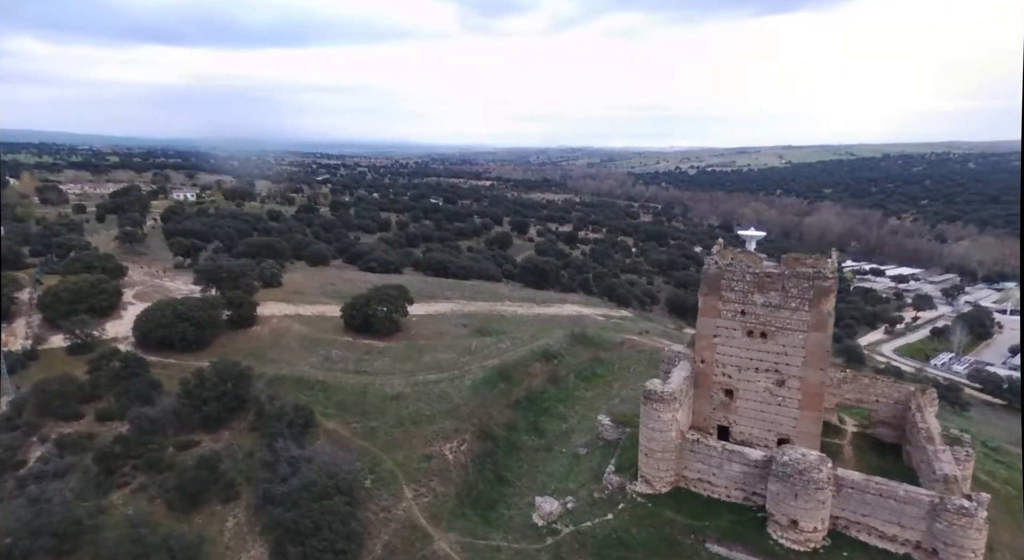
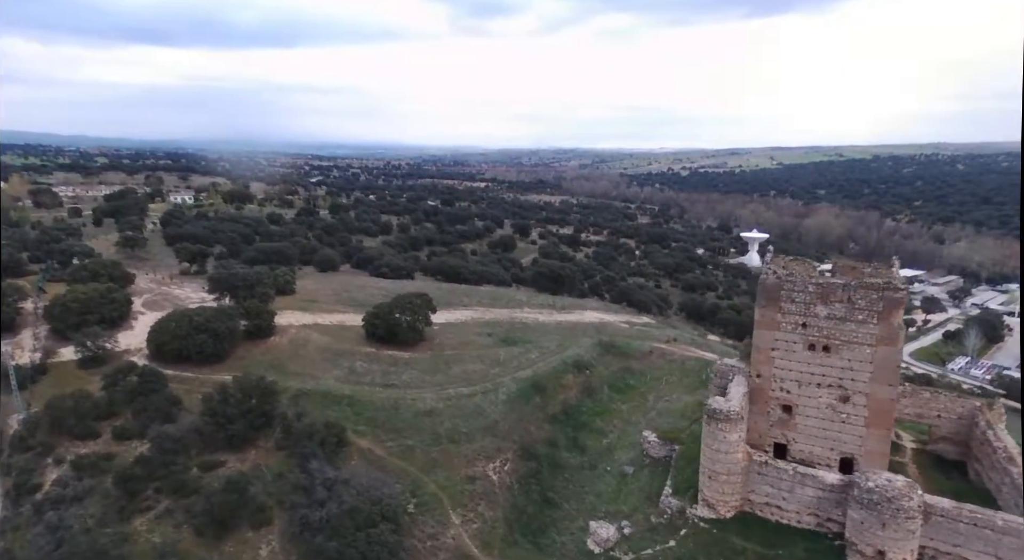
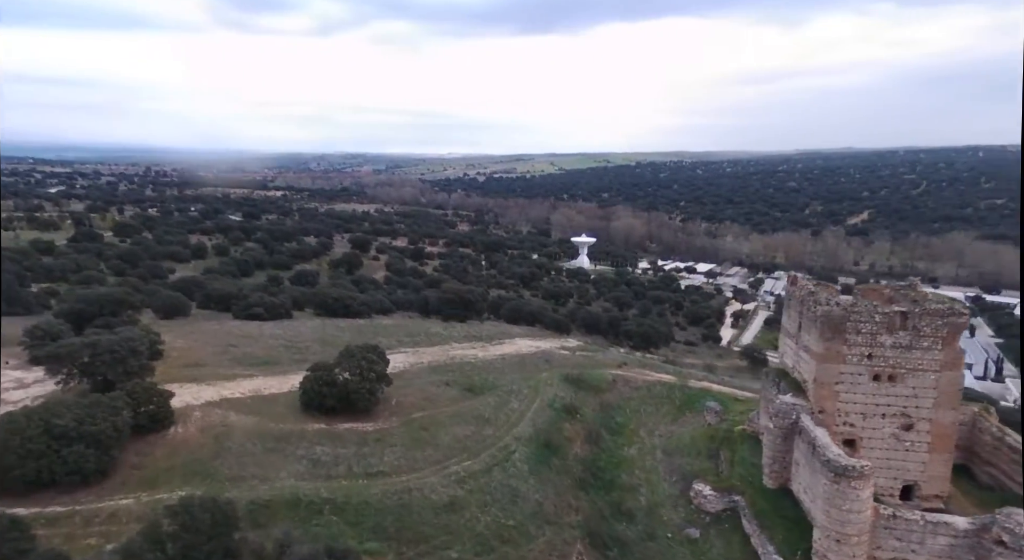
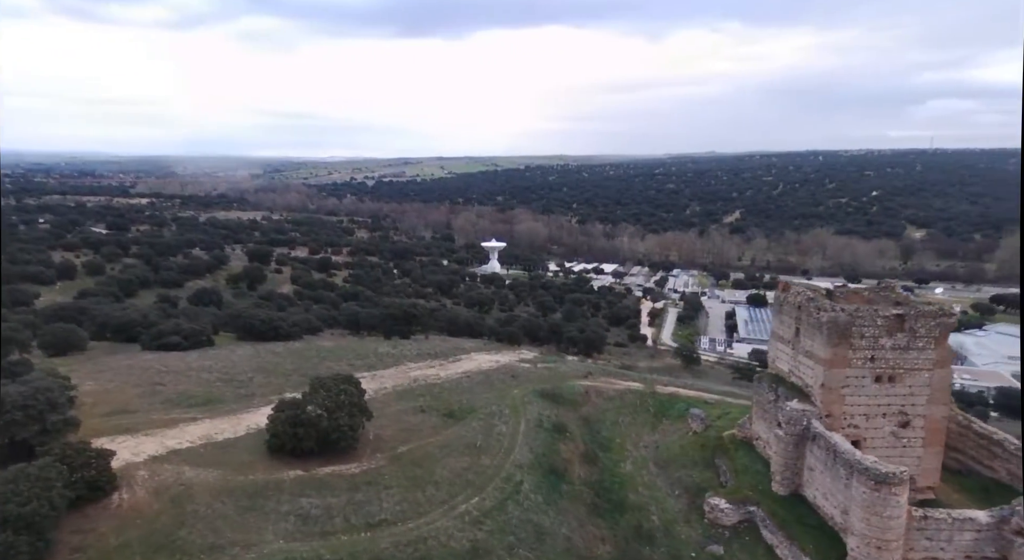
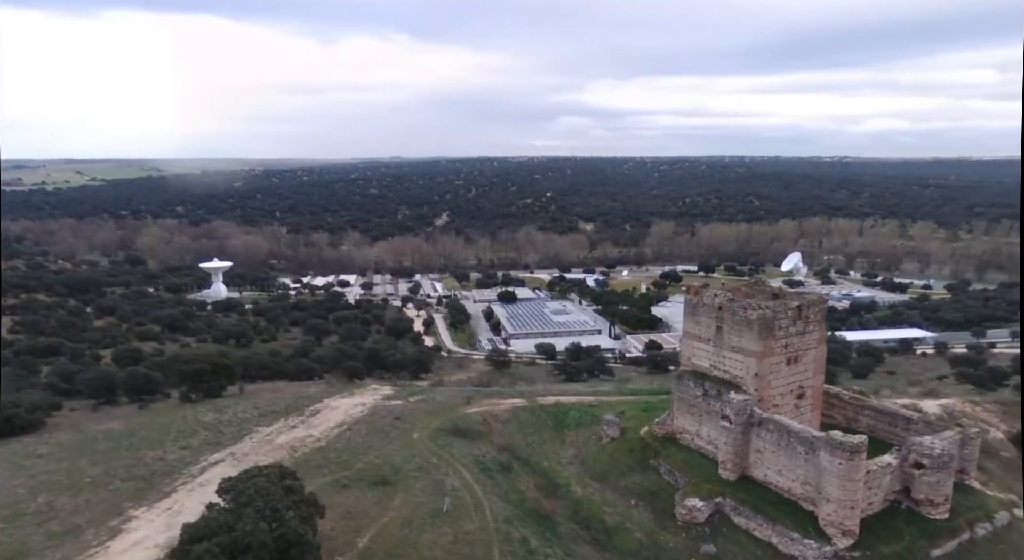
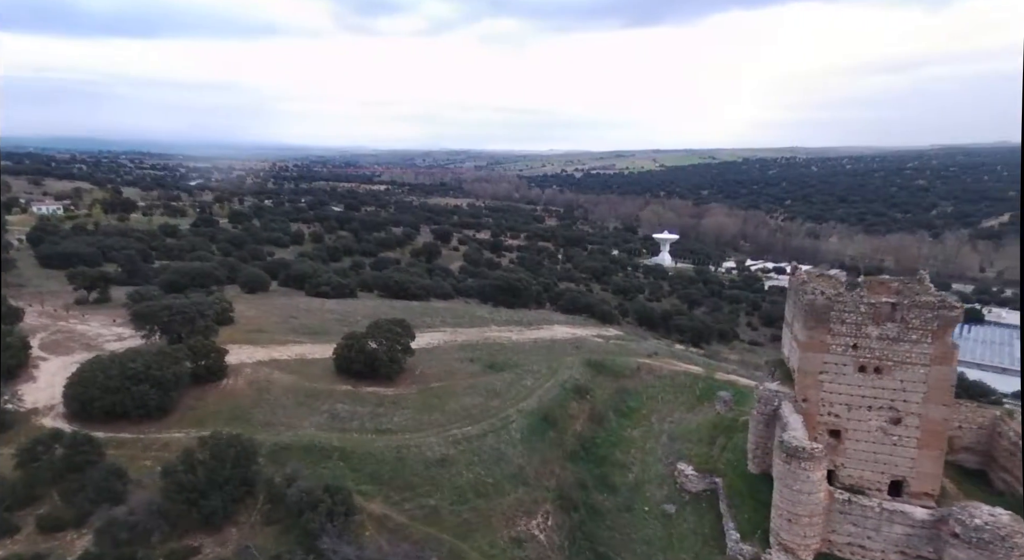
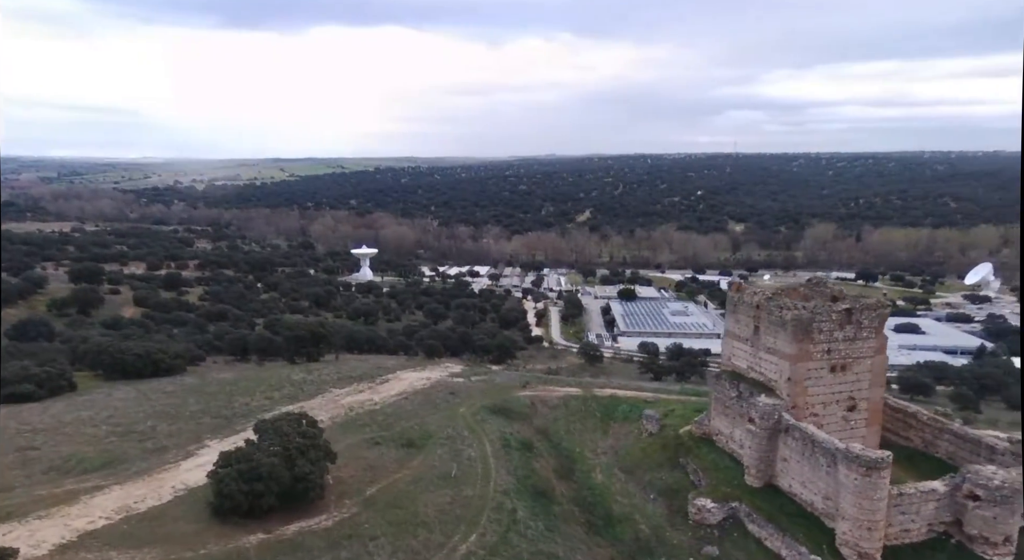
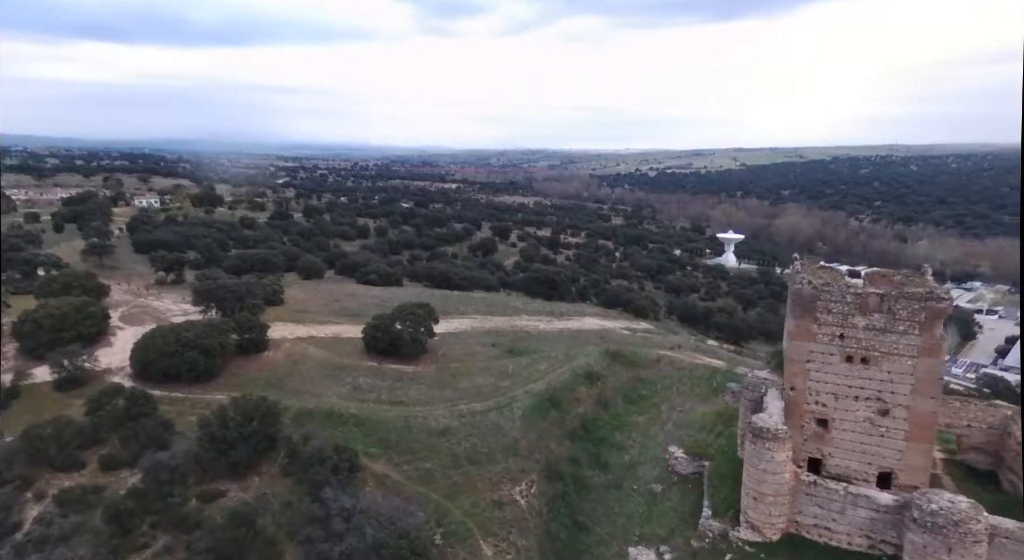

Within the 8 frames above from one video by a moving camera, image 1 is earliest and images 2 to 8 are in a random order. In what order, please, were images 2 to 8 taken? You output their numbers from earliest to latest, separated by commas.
2, 8, 6, 3, 4, 7, 5
